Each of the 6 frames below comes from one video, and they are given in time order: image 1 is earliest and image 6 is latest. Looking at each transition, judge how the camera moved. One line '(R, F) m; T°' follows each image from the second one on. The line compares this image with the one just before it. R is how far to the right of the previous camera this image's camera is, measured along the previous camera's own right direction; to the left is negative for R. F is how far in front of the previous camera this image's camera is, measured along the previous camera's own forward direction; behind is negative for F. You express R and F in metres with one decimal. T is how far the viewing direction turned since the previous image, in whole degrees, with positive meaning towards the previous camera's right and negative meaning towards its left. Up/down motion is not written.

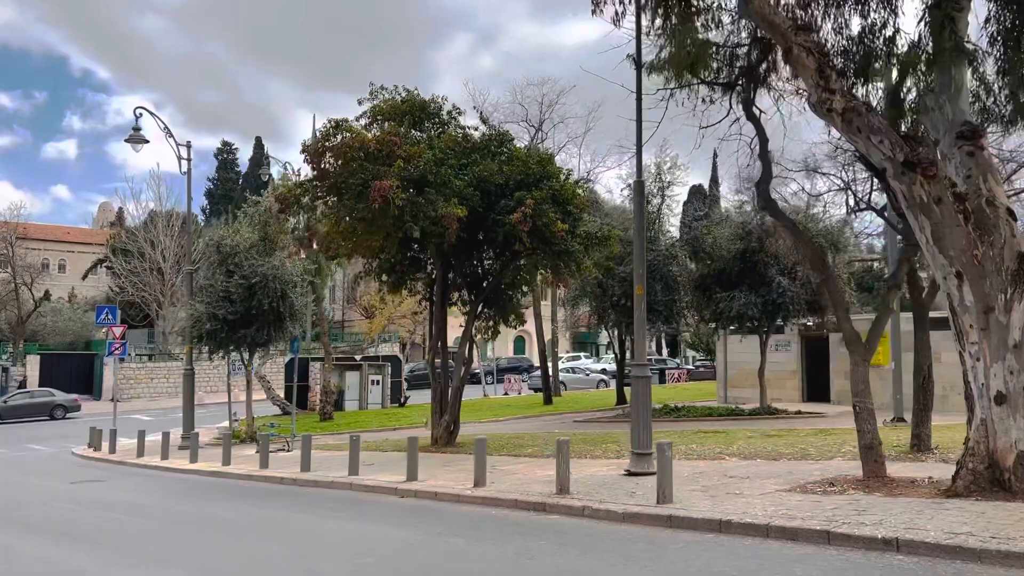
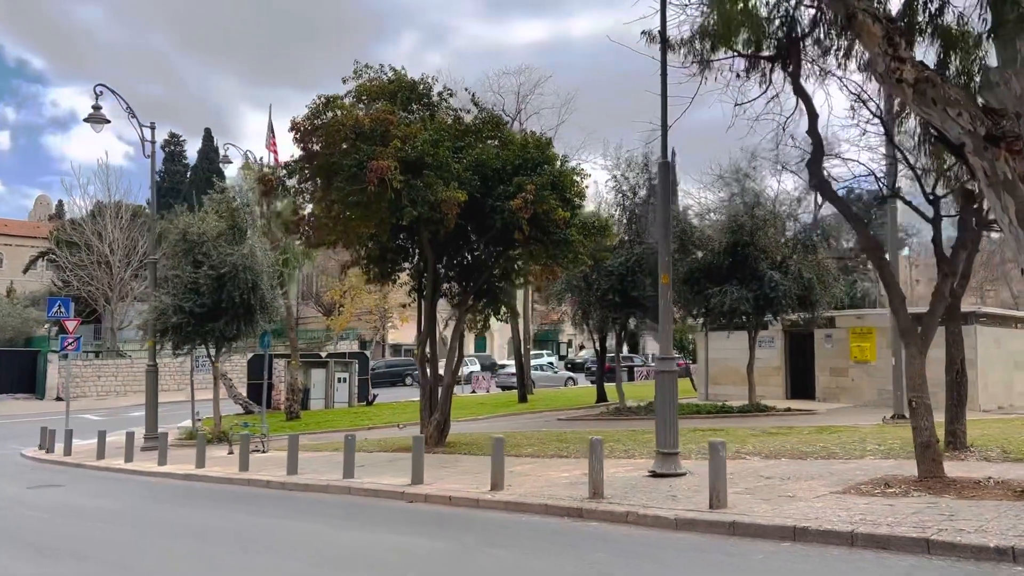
(-0.9, +0.9) m; +3°
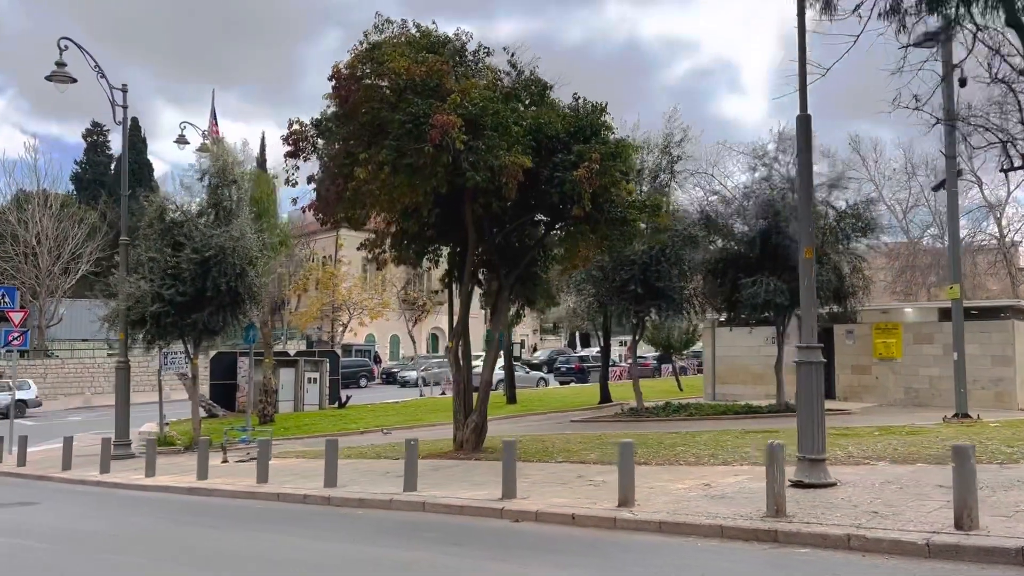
(-2.1, +2.1) m; +5°
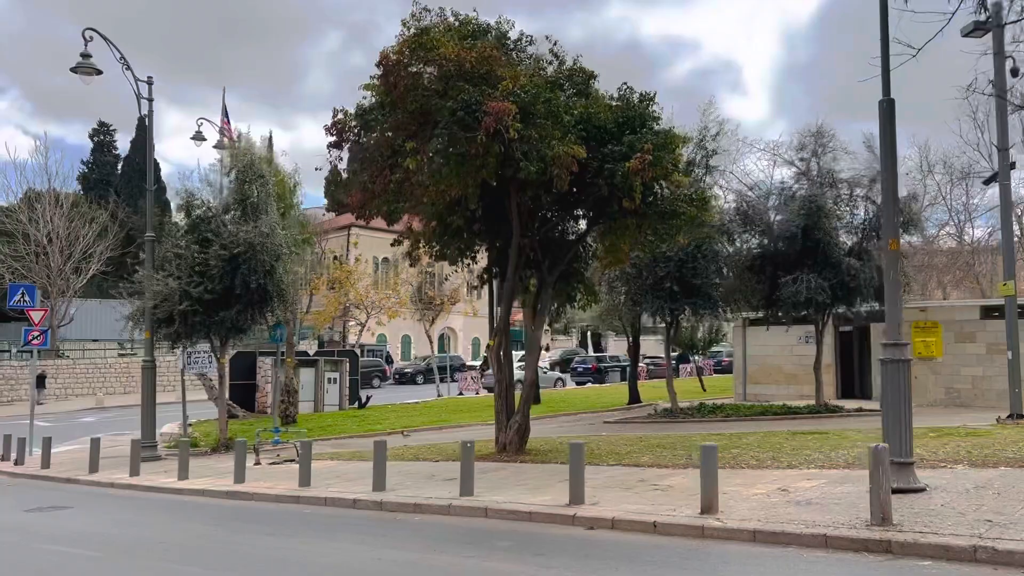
(-0.7, +0.5) m; 0°
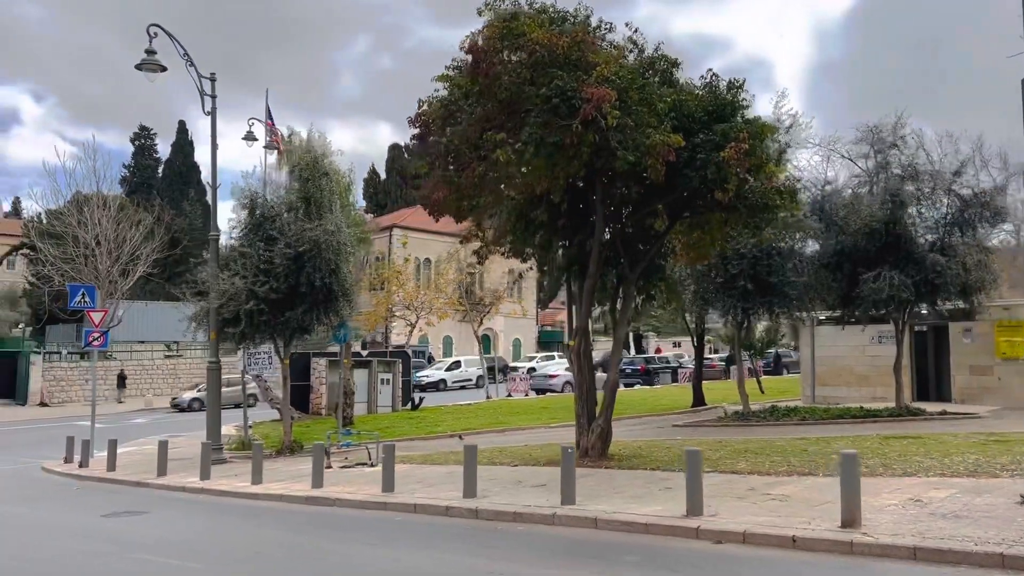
(-0.8, +0.6) m; -2°
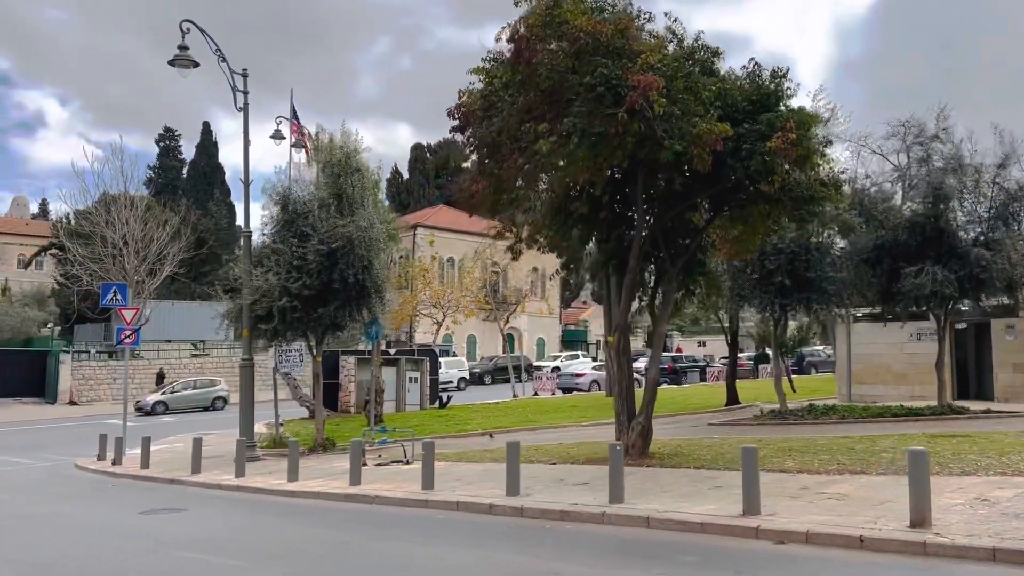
(-0.3, +0.2) m; -1°
